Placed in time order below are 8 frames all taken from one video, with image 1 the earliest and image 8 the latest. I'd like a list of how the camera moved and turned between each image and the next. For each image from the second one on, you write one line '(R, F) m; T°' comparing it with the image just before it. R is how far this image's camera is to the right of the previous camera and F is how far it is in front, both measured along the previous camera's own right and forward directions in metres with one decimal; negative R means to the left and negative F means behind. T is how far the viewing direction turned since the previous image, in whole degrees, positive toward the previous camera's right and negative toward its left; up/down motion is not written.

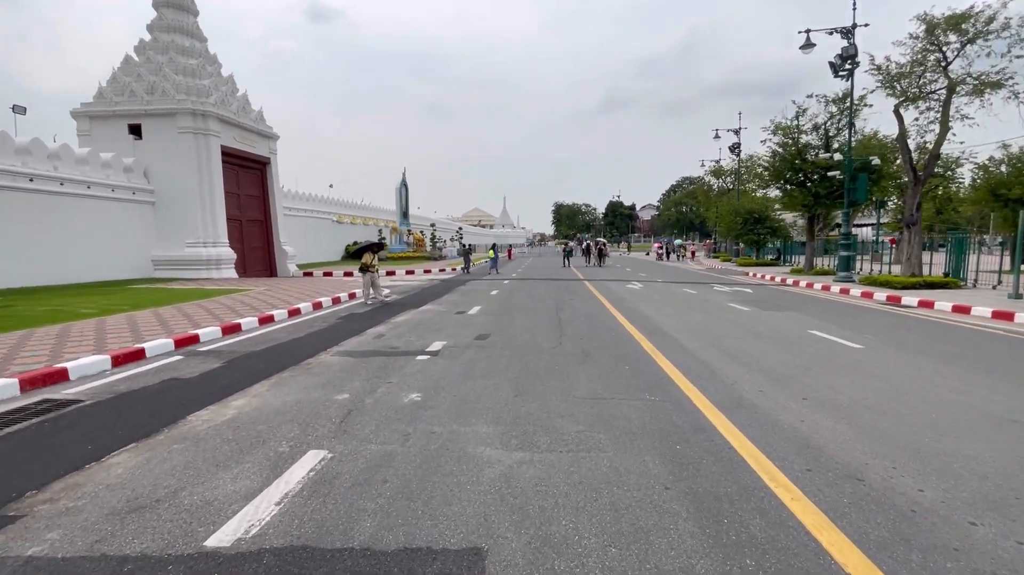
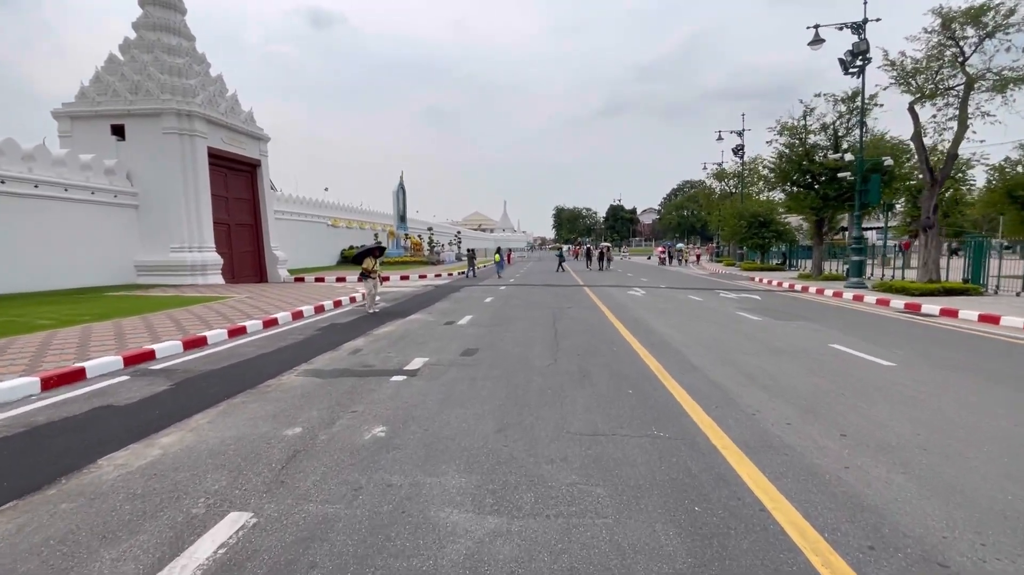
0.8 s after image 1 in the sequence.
(+0.2, +0.9) m; 0°
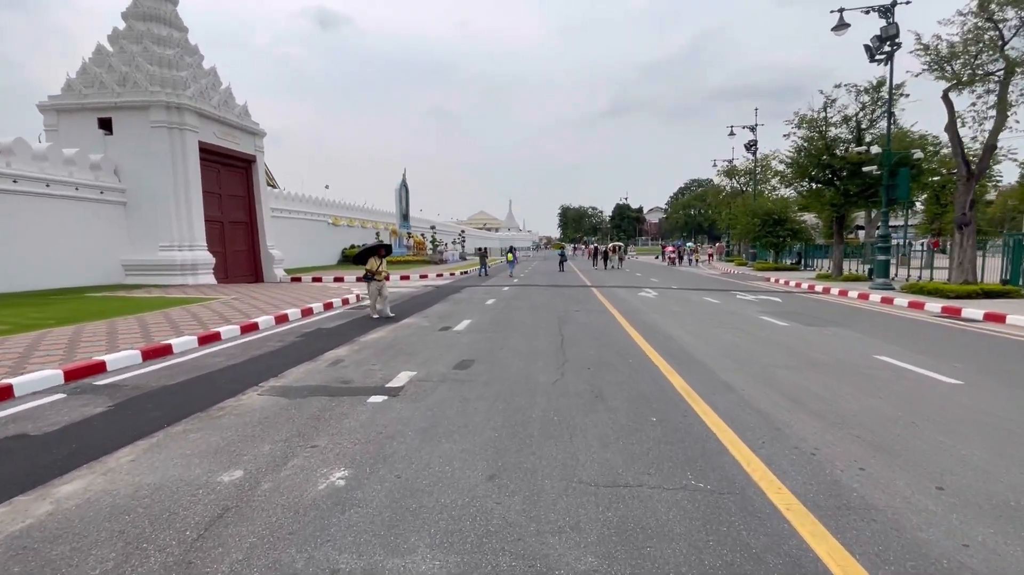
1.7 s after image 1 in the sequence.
(+0.1, +1.1) m; -1°
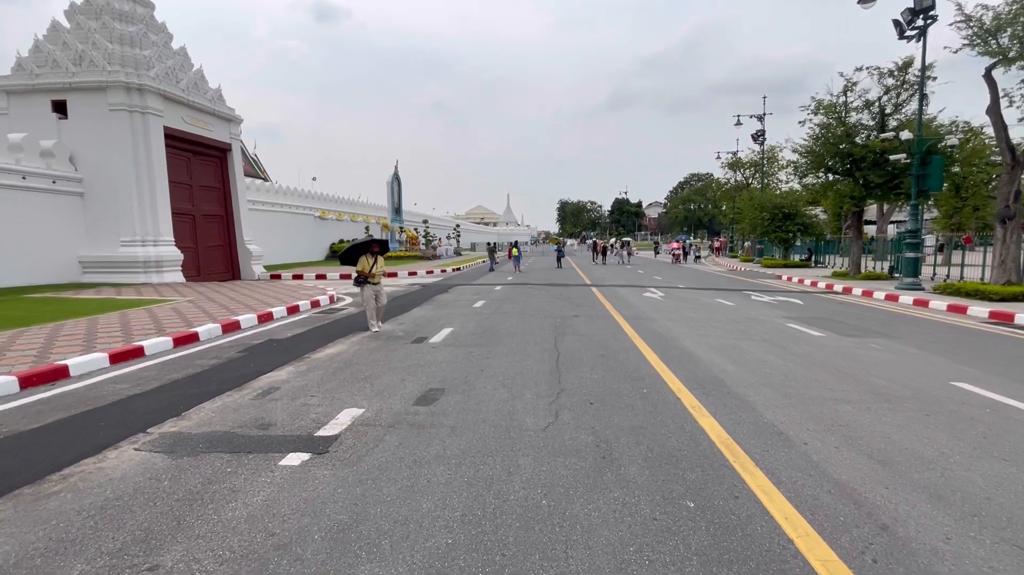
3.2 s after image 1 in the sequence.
(+0.2, +1.7) m; 0°
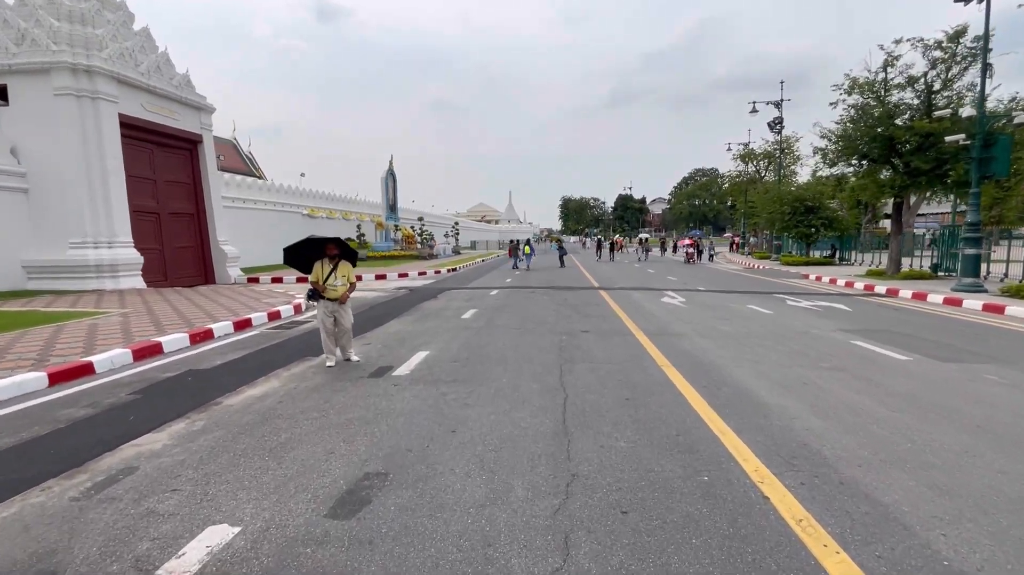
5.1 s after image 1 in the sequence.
(+0.2, +2.3) m; 0°
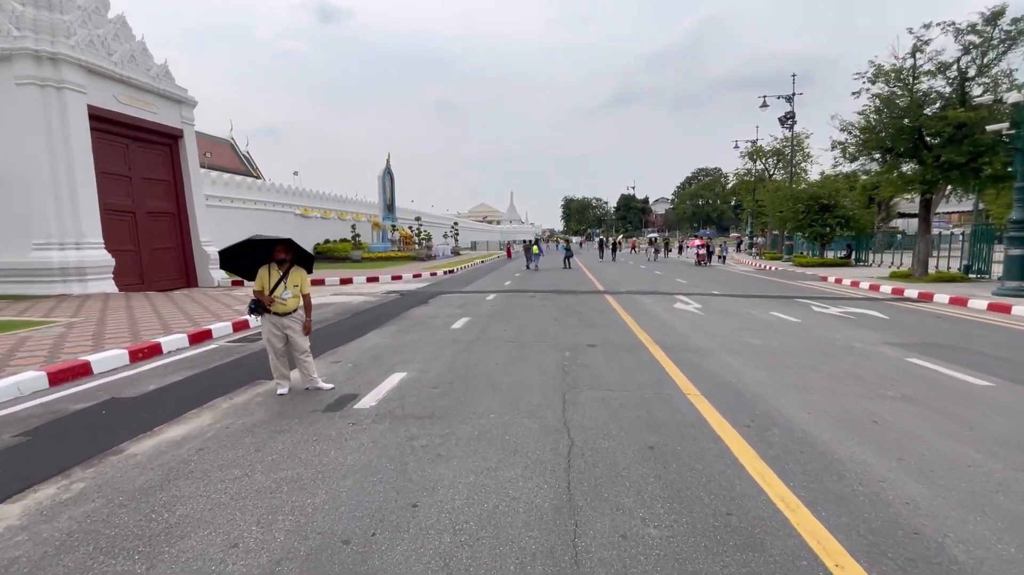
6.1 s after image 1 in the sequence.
(+0.1, +1.3) m; 0°
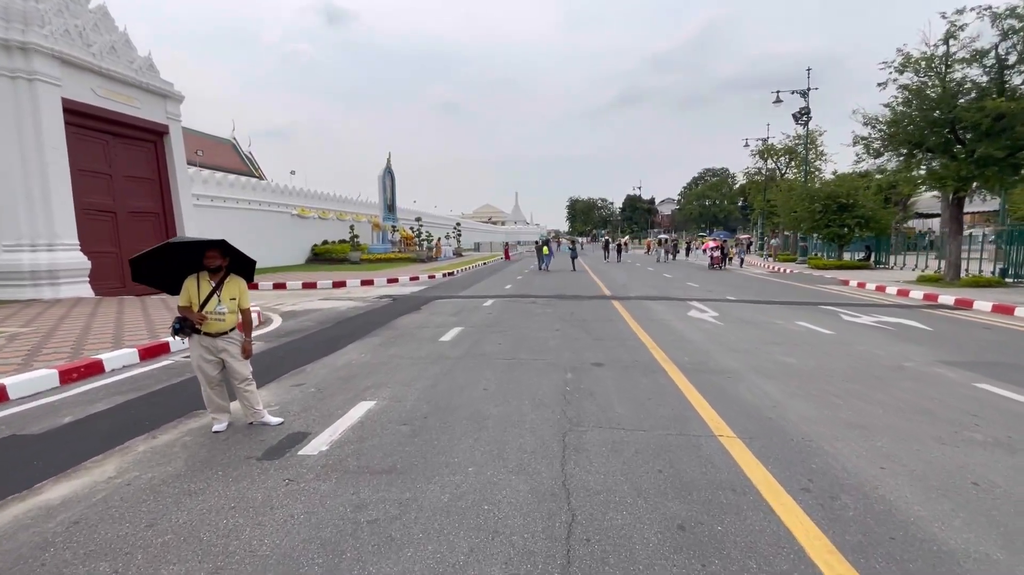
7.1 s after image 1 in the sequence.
(+0.2, +1.2) m; -1°
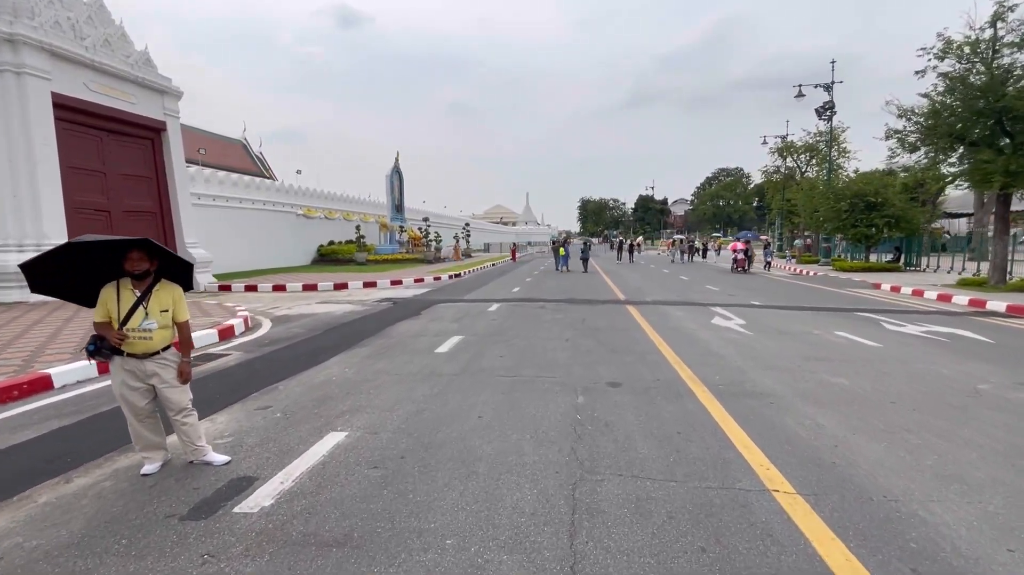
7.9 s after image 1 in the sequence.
(+0.1, +1.0) m; -1°
